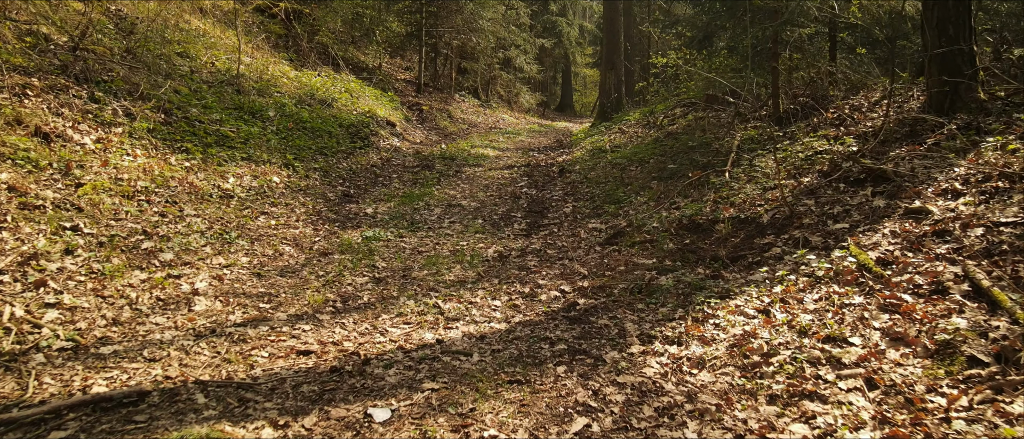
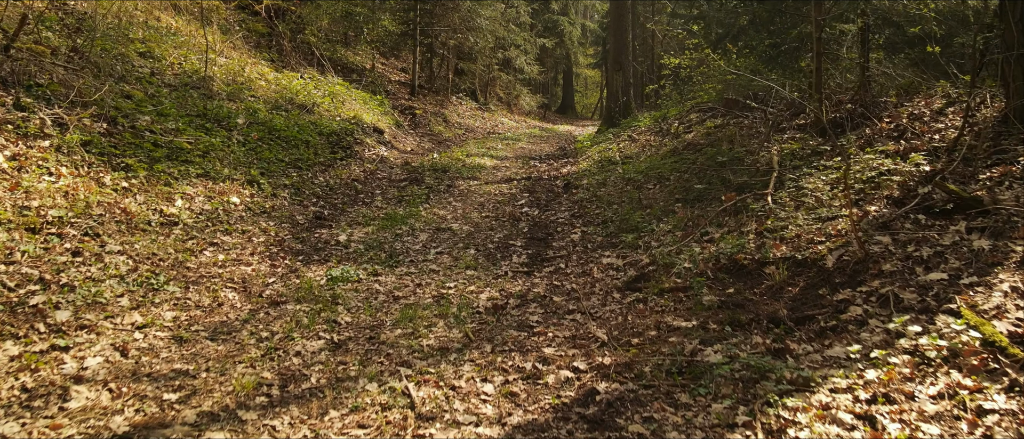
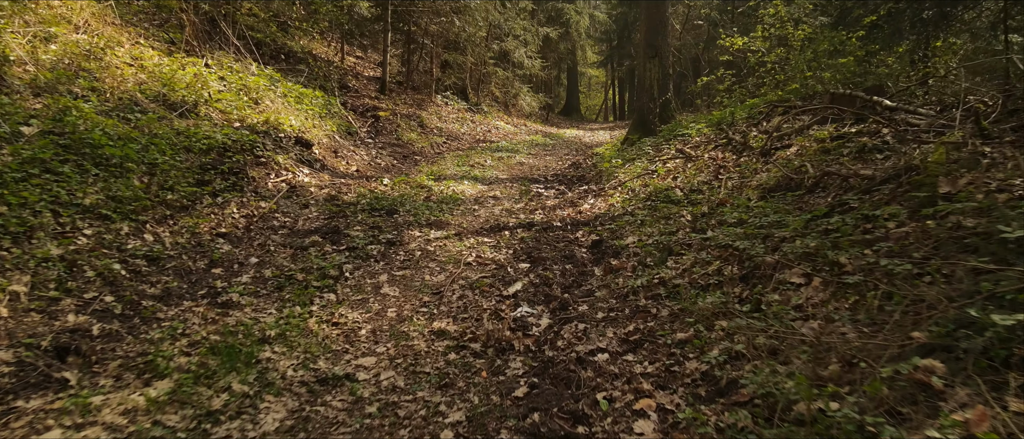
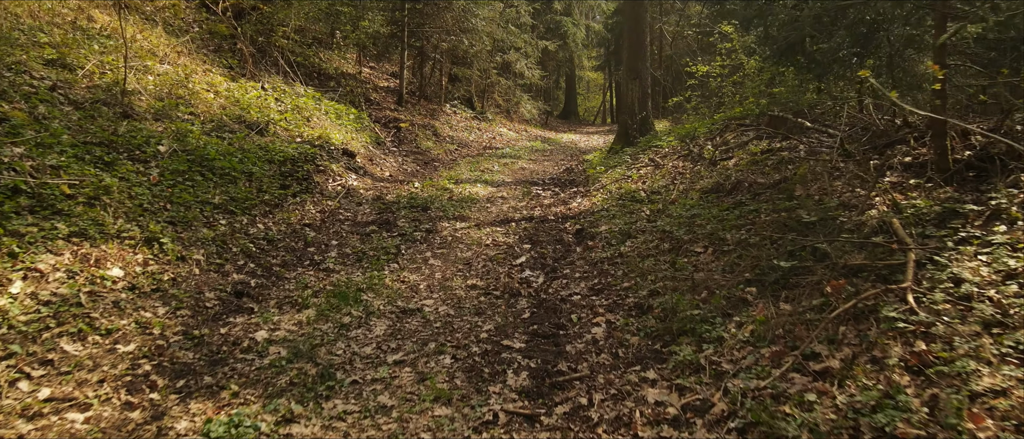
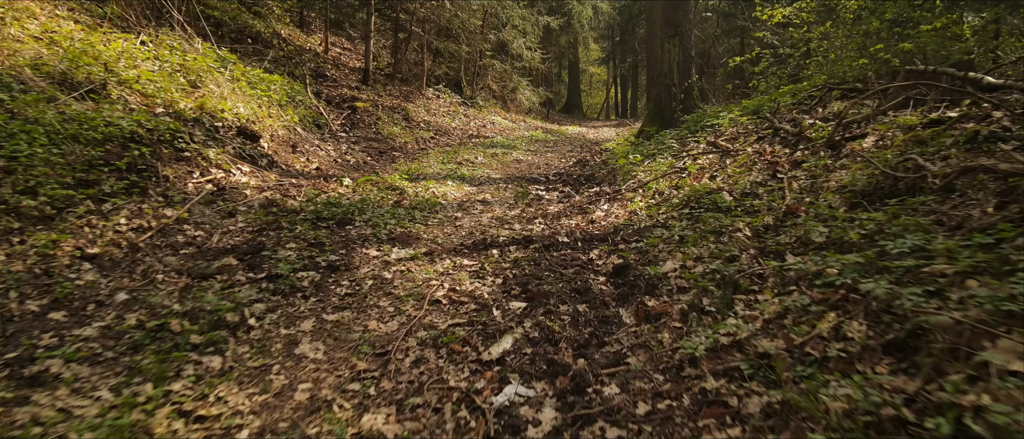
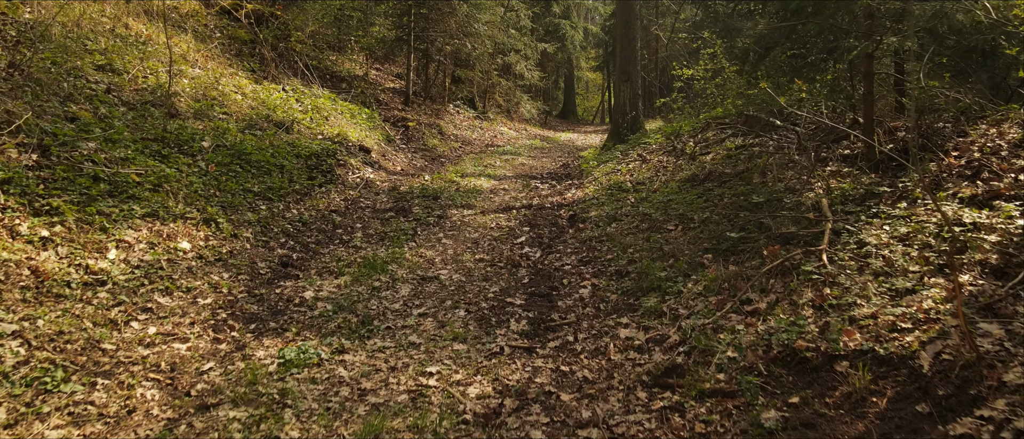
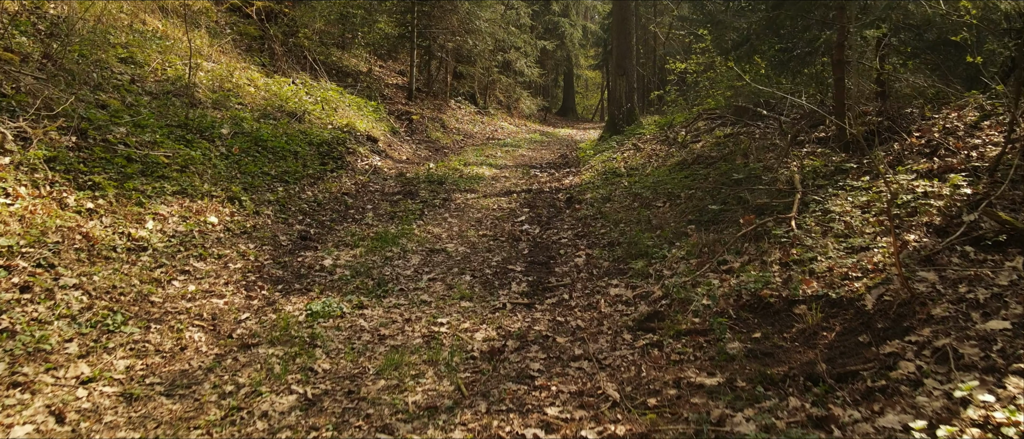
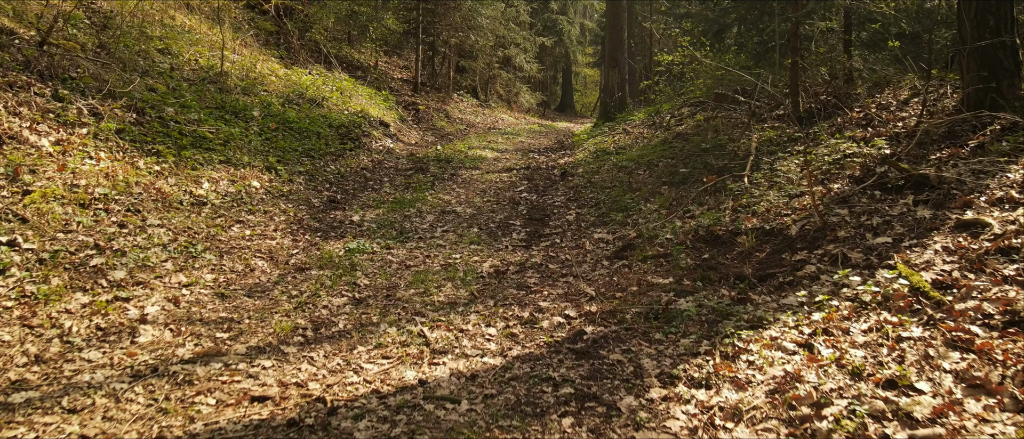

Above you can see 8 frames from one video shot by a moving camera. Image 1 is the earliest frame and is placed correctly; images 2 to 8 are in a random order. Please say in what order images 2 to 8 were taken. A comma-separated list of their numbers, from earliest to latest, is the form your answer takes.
8, 2, 7, 6, 4, 3, 5
